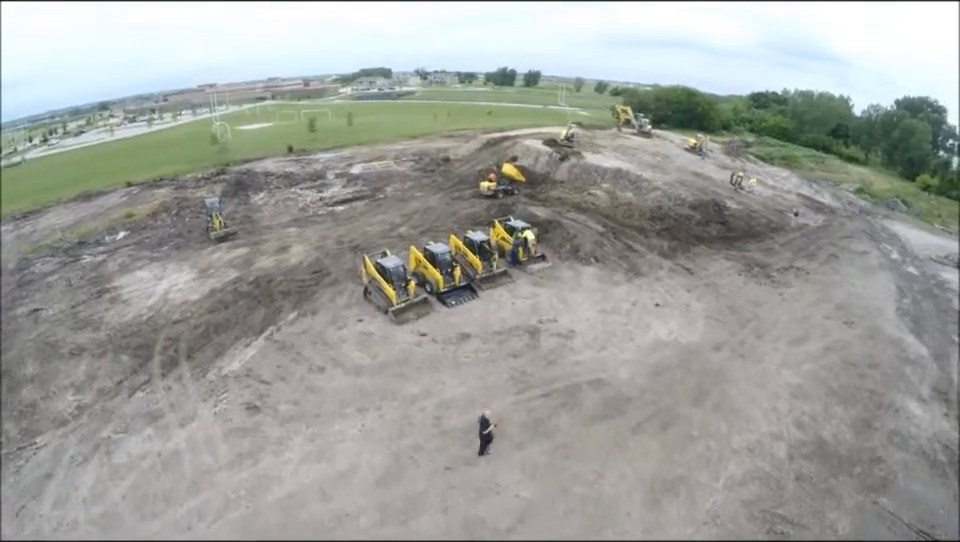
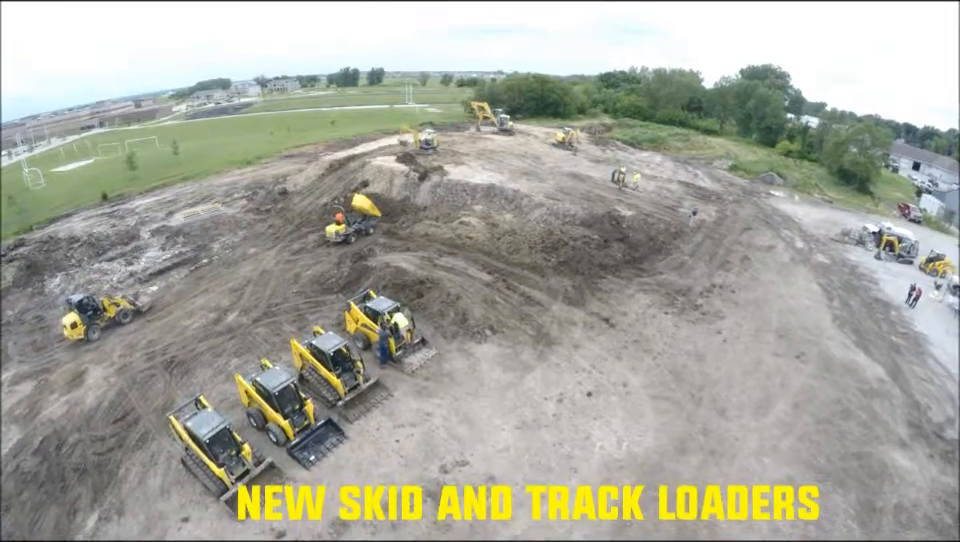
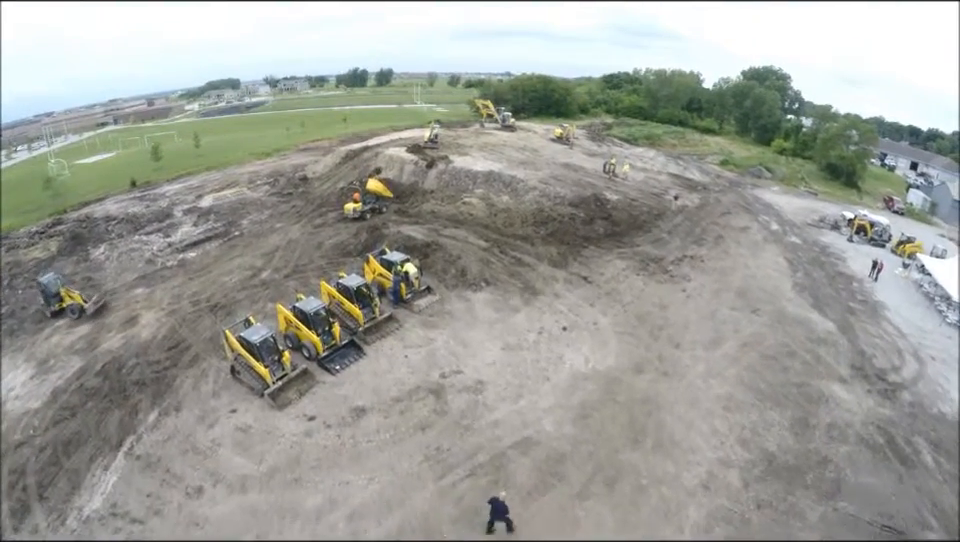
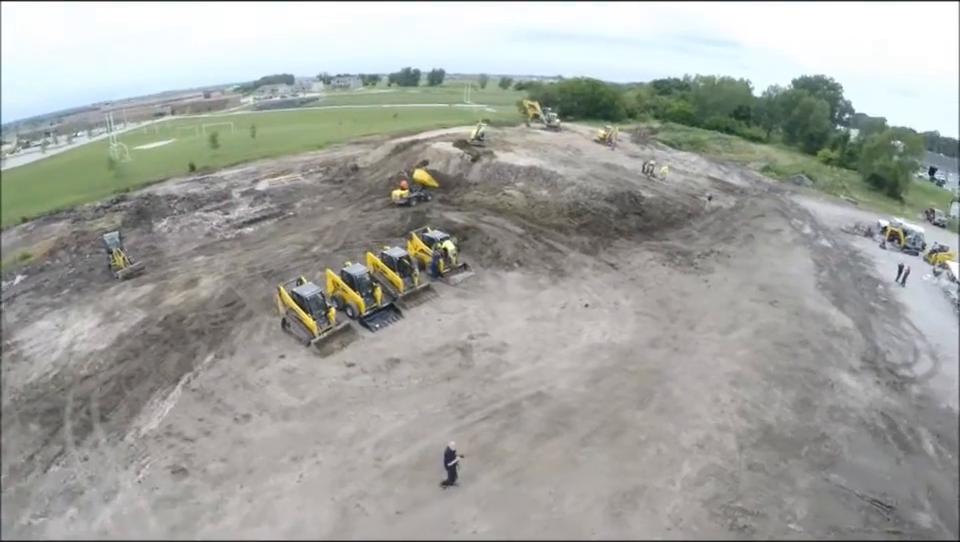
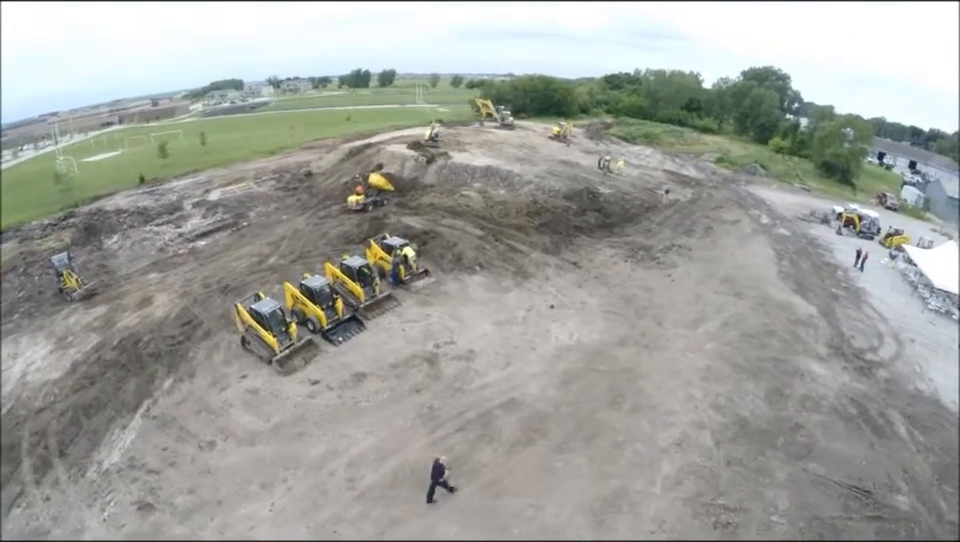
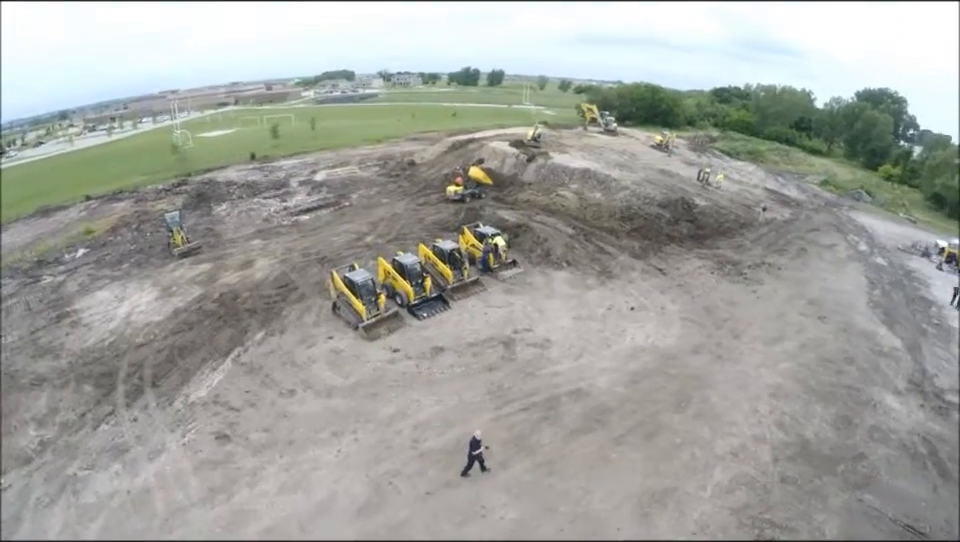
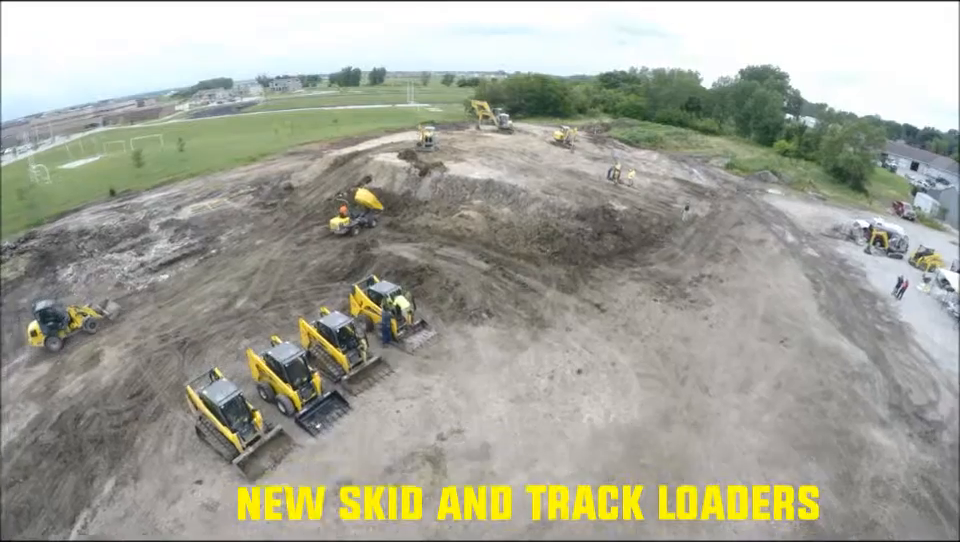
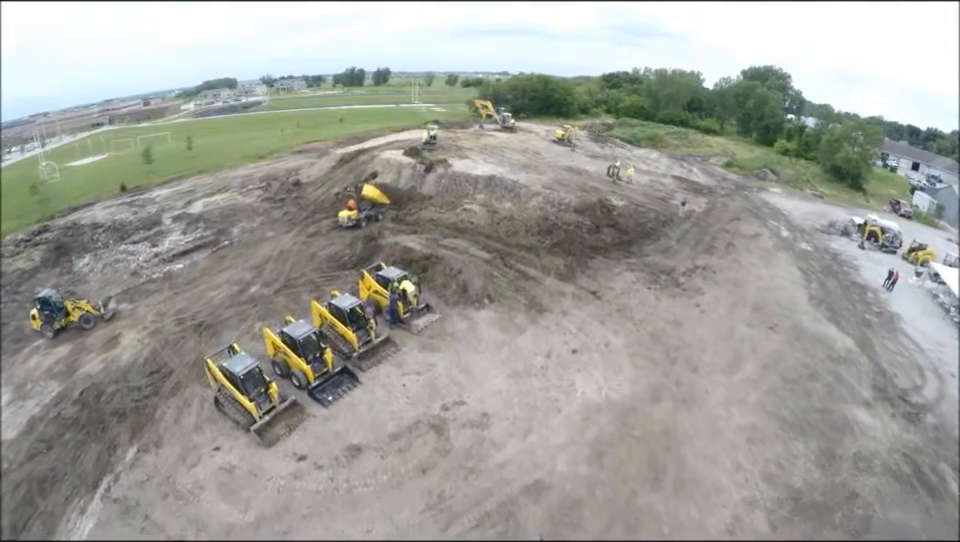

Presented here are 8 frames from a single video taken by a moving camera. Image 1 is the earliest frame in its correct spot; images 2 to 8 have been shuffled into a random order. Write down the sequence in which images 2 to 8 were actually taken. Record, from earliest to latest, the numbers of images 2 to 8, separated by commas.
6, 4, 5, 3, 8, 7, 2
